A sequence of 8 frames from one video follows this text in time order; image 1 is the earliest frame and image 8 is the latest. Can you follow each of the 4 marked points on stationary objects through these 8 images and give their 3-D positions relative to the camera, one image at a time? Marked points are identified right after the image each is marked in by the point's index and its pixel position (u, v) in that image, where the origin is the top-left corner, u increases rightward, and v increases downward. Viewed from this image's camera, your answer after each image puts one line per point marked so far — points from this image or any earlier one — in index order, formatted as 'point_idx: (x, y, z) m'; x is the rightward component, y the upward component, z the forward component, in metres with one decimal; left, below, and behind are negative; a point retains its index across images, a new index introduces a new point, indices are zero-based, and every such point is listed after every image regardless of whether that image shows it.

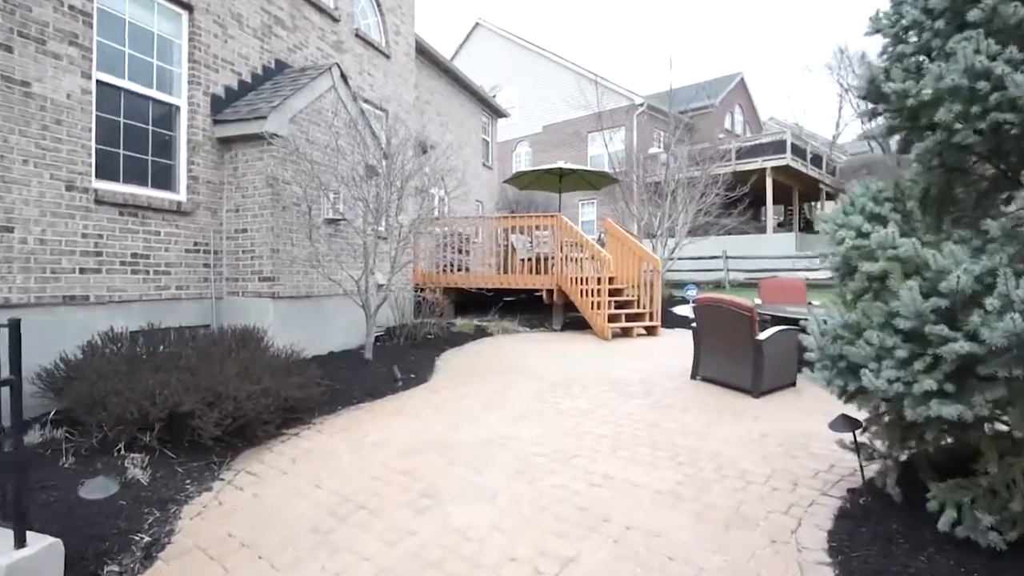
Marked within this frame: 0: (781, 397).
0: (+2.6, -1.0, +5.5) m
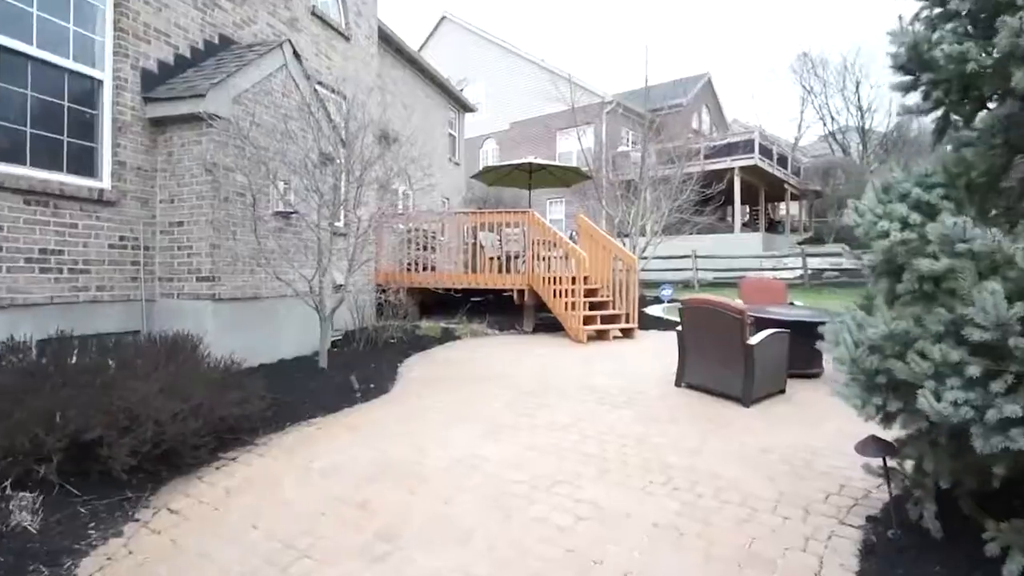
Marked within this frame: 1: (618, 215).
0: (+2.3, -1.1, +5.2) m
1: (+2.5, +1.7, +13.7) m
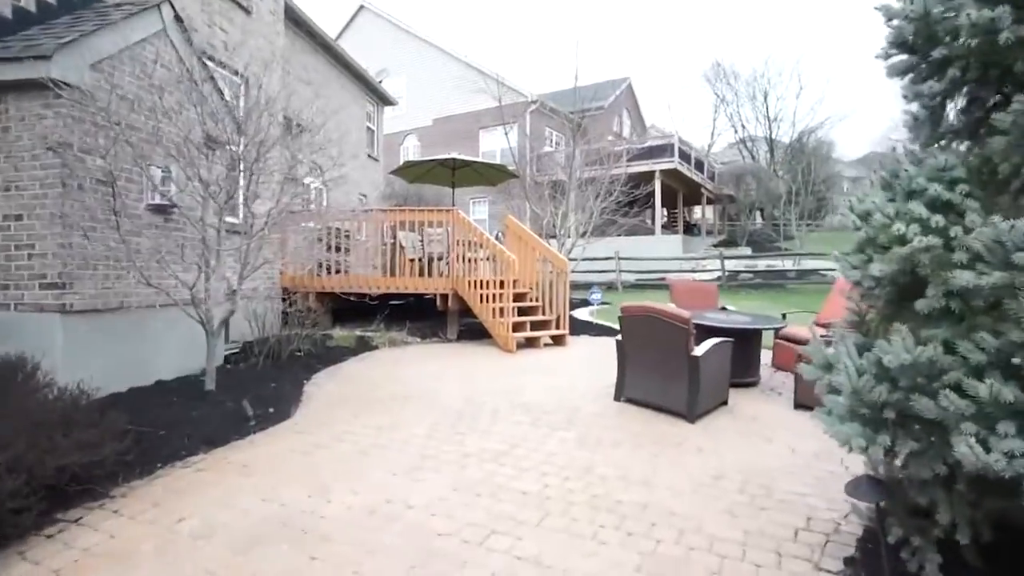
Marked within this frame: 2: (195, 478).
0: (+1.7, -1.1, +4.8) m
1: (+0.7, +1.7, +13.3) m
2: (-2.0, -1.2, +3.7) m
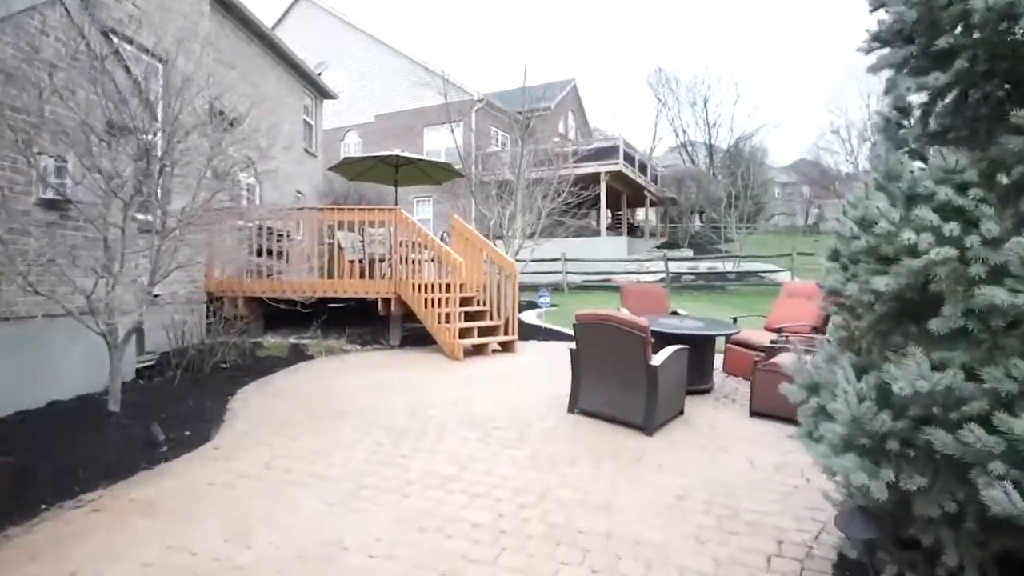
0: (+1.3, -1.2, +4.6) m
1: (-0.5, +1.6, +13.0) m
2: (-2.3, -1.3, +3.1) m
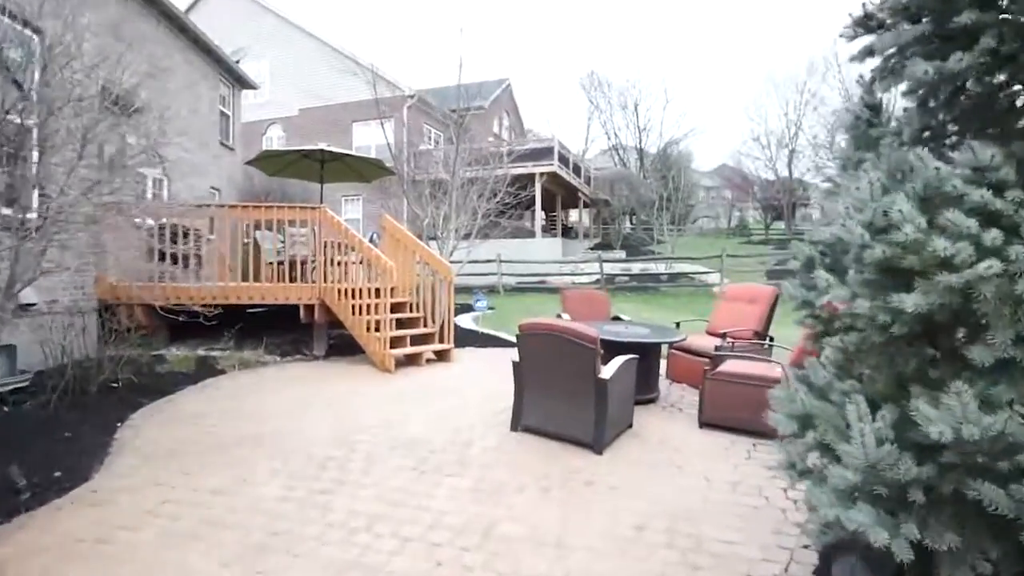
0: (+0.9, -1.2, +4.3) m
1: (-1.9, +1.6, +12.4) m
2: (-2.6, -1.3, +2.4) m
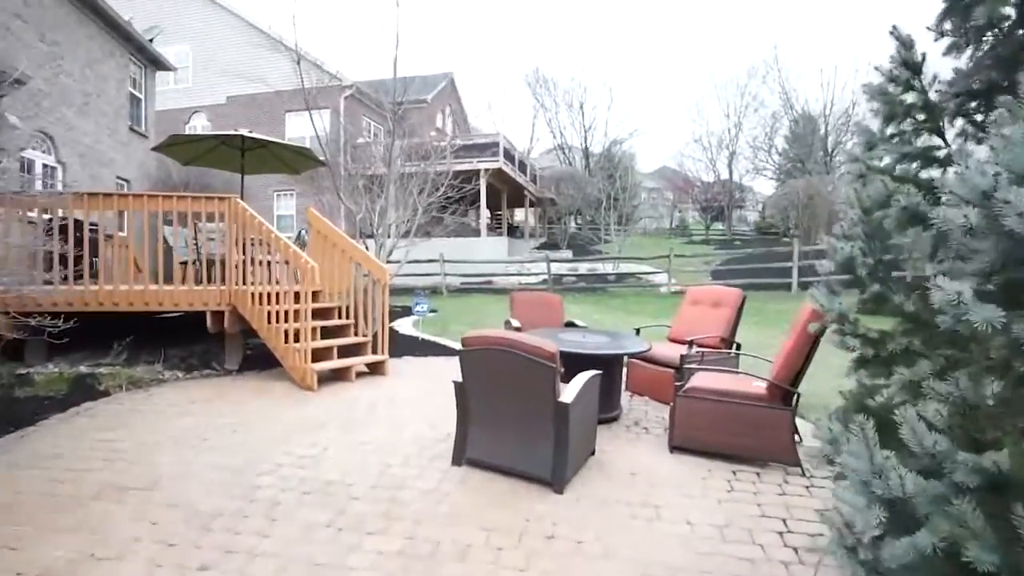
0: (+0.5, -1.2, +3.6) m
1: (-3.0, +1.5, +11.4) m
2: (-2.7, -1.4, +1.4) m
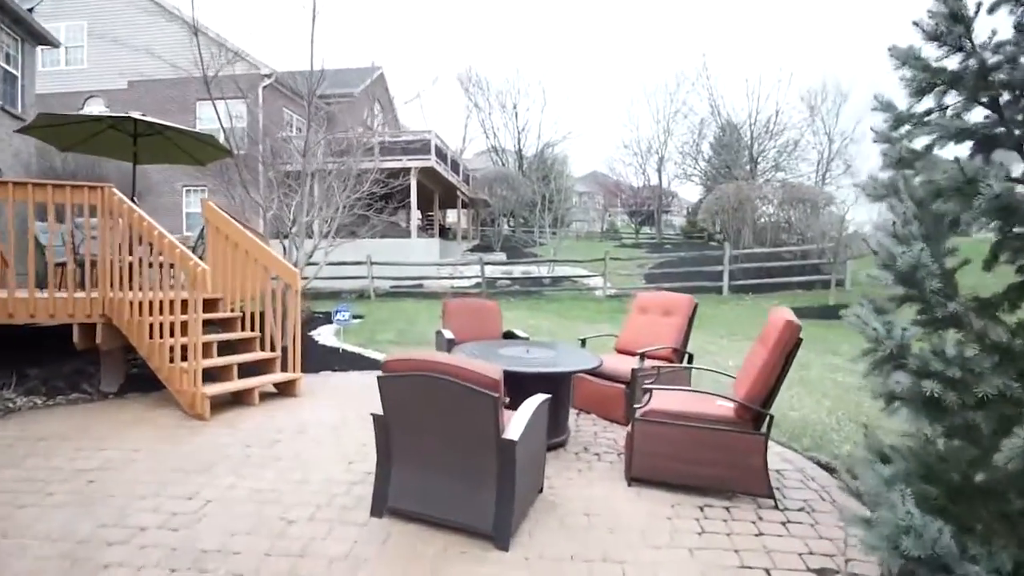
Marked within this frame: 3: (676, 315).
0: (+0.2, -1.3, +3.0) m
1: (-4.3, +1.4, +10.3) m
2: (-2.8, -1.4, +0.4) m
3: (+1.5, -0.3, +5.4) m
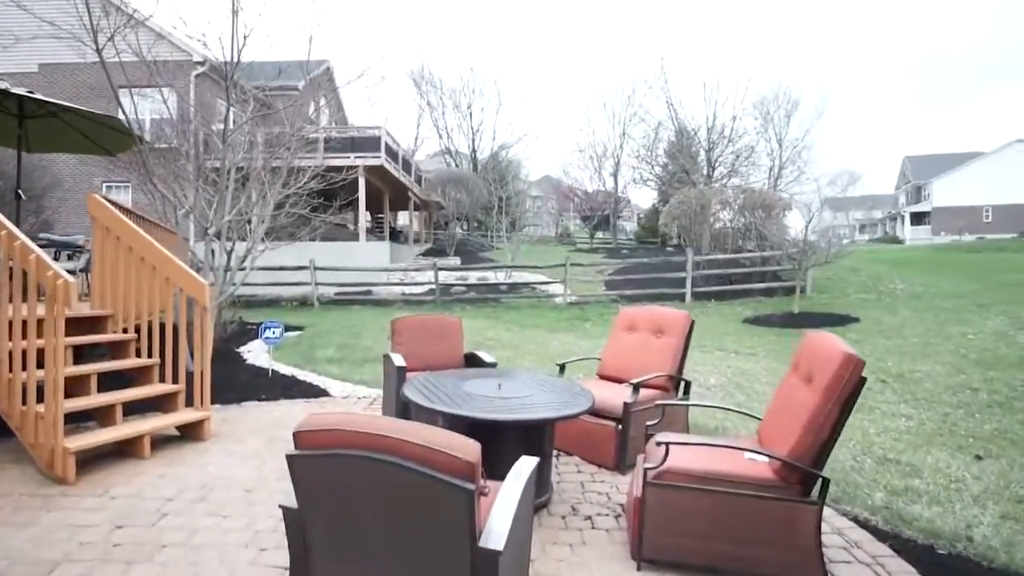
0: (+0.1, -1.4, +2.1) m
1: (-5.0, +1.3, +9.0) m
2: (-2.6, -1.5, -0.7) m
3: (+1.3, -0.4, +4.6) m
